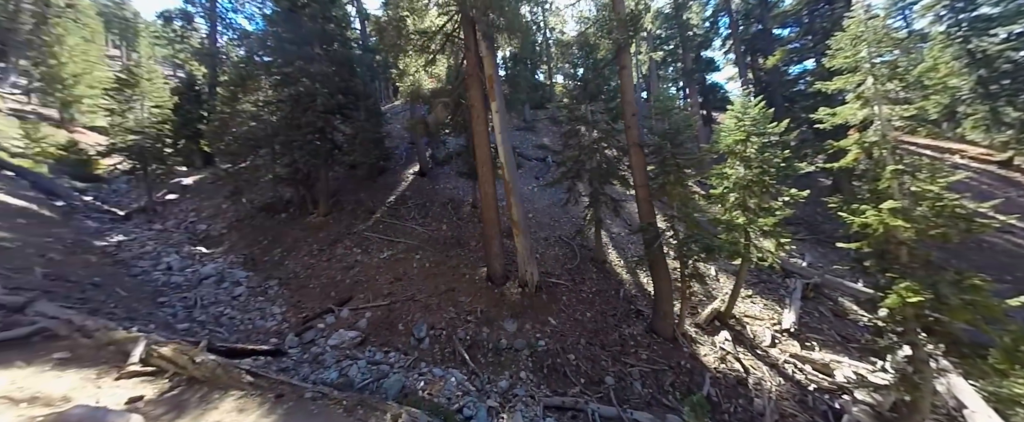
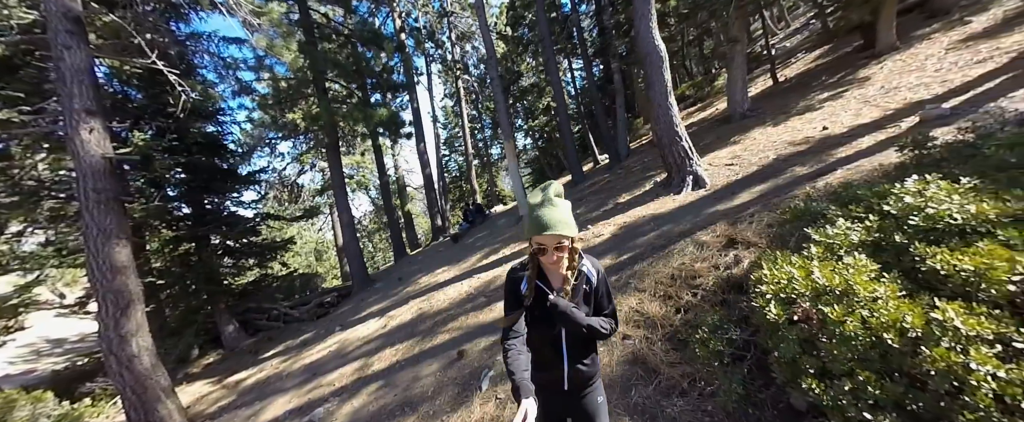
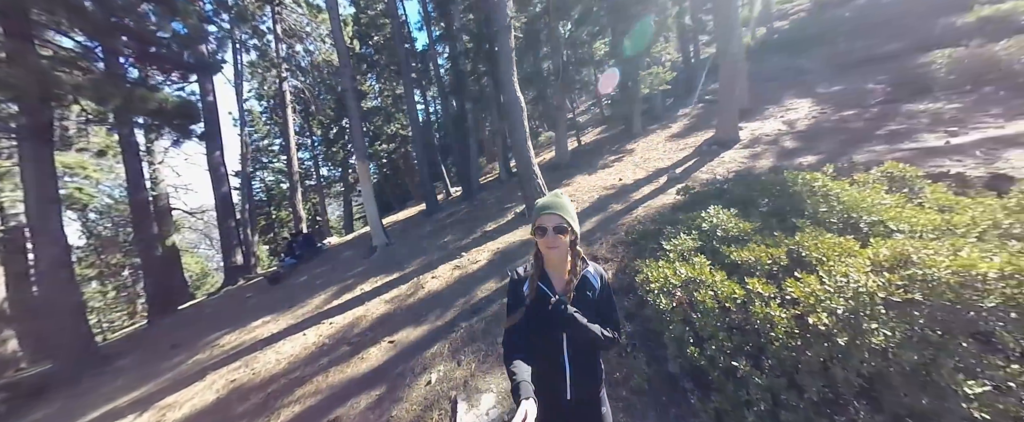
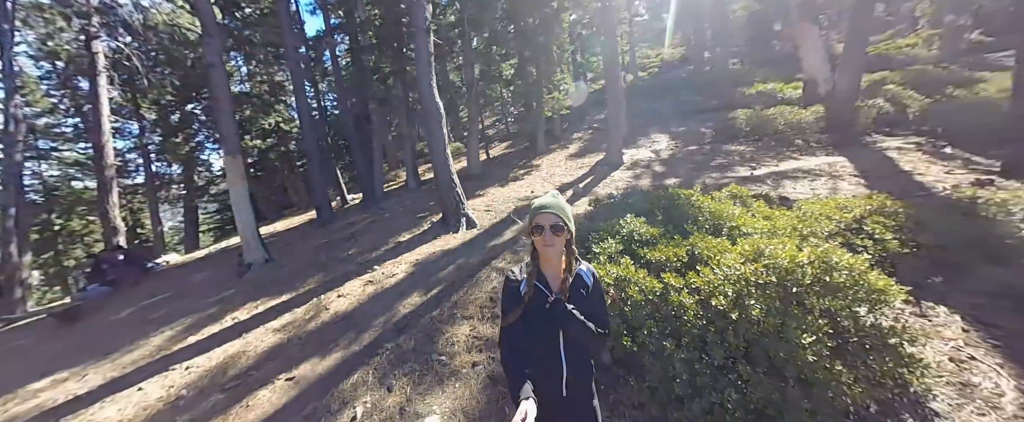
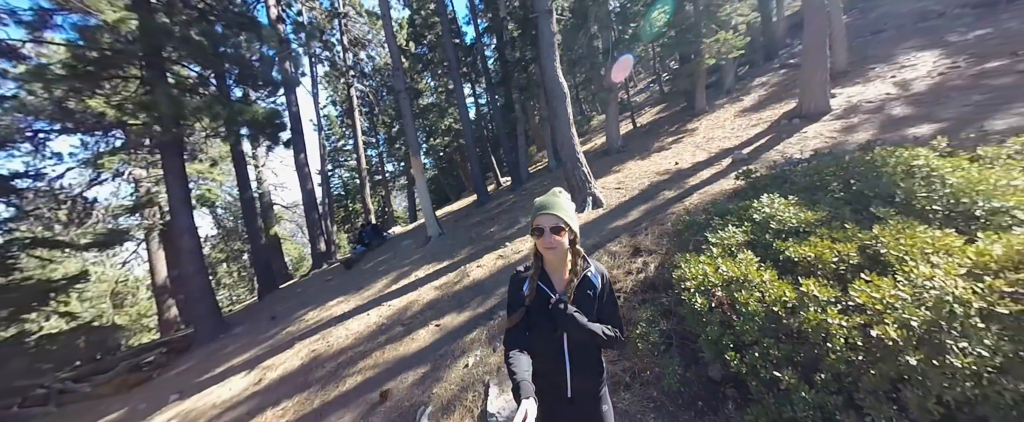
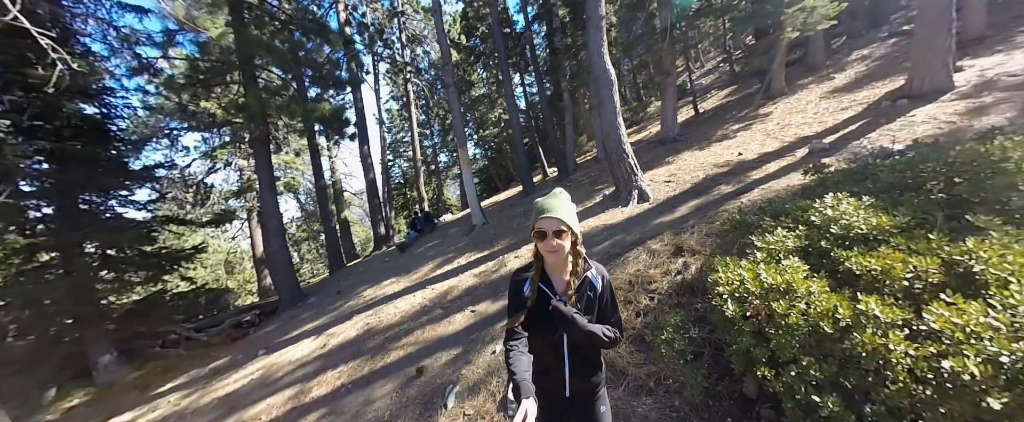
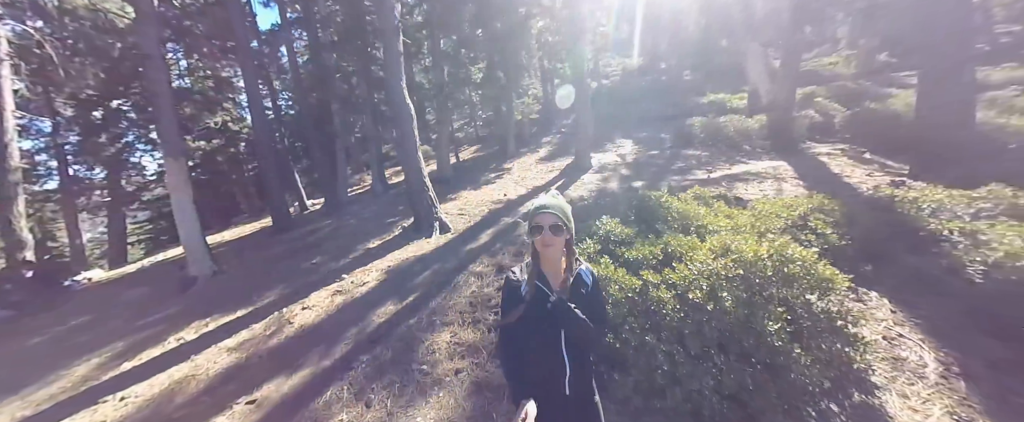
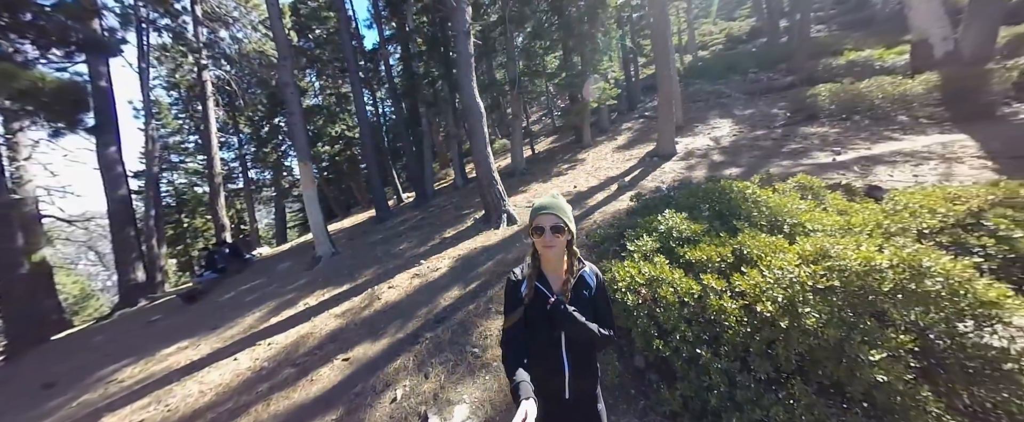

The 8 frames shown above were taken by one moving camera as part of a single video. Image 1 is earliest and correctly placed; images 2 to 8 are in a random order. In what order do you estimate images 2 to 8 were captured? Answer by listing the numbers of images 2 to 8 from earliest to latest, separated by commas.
2, 6, 5, 3, 8, 4, 7
